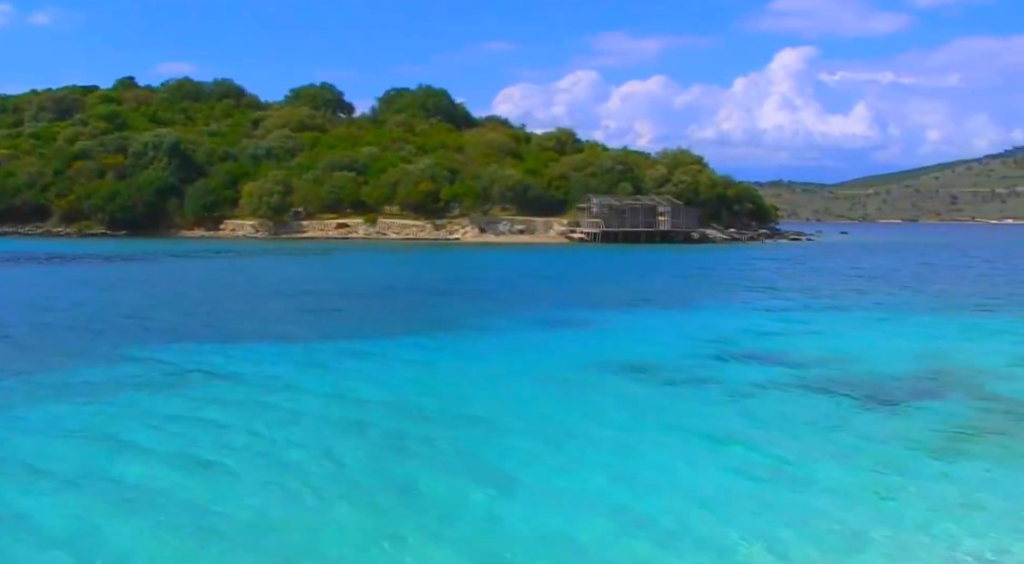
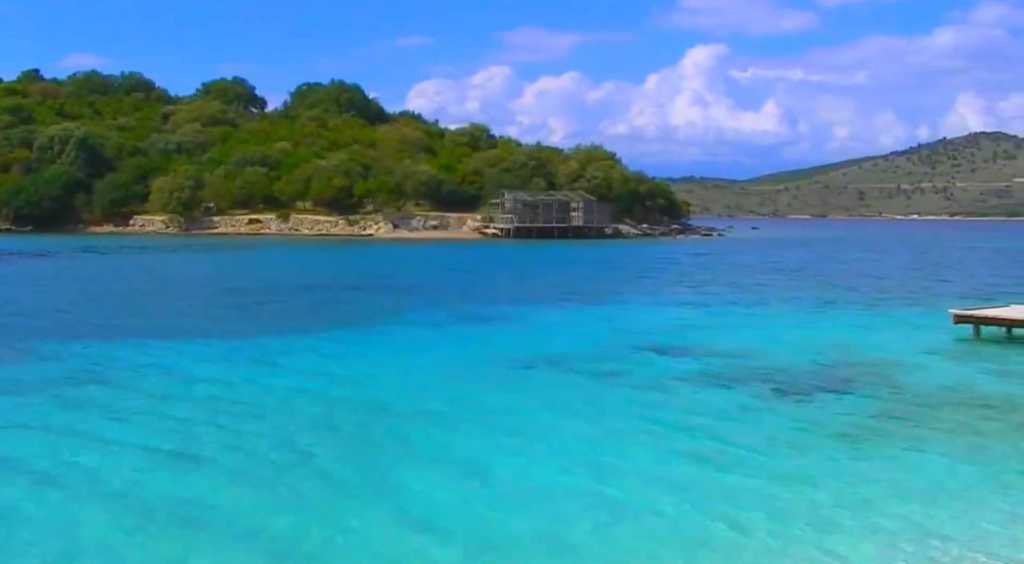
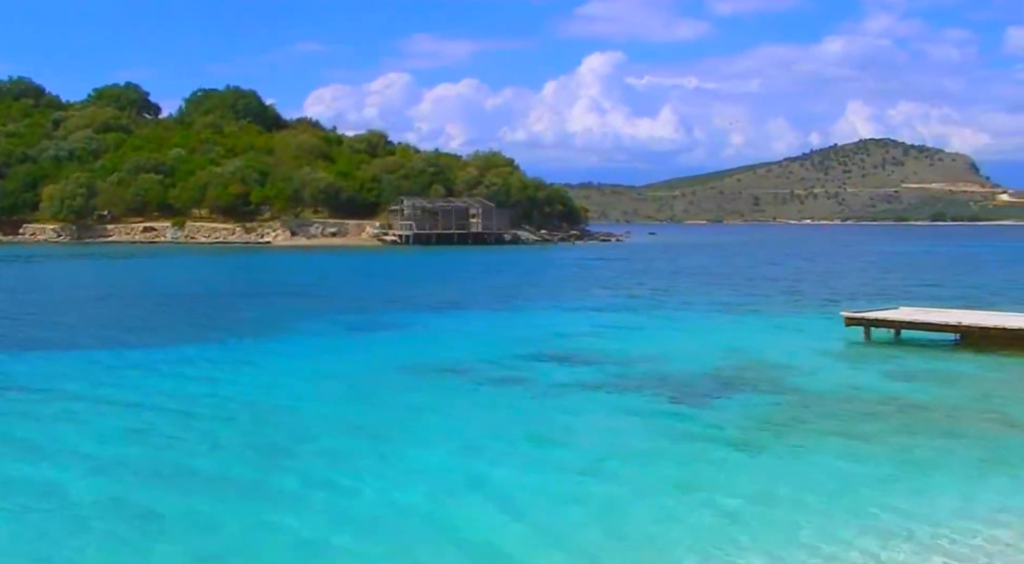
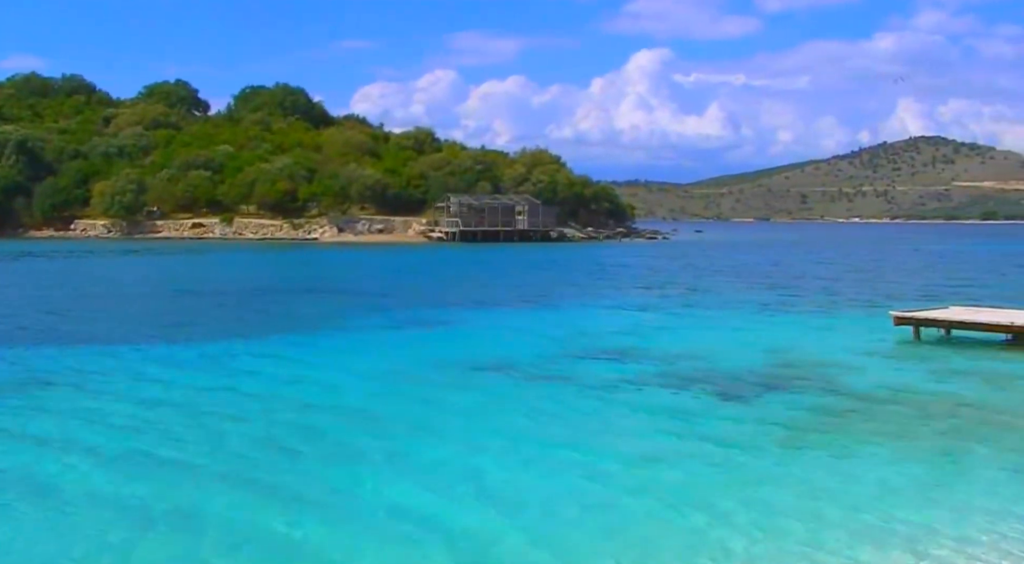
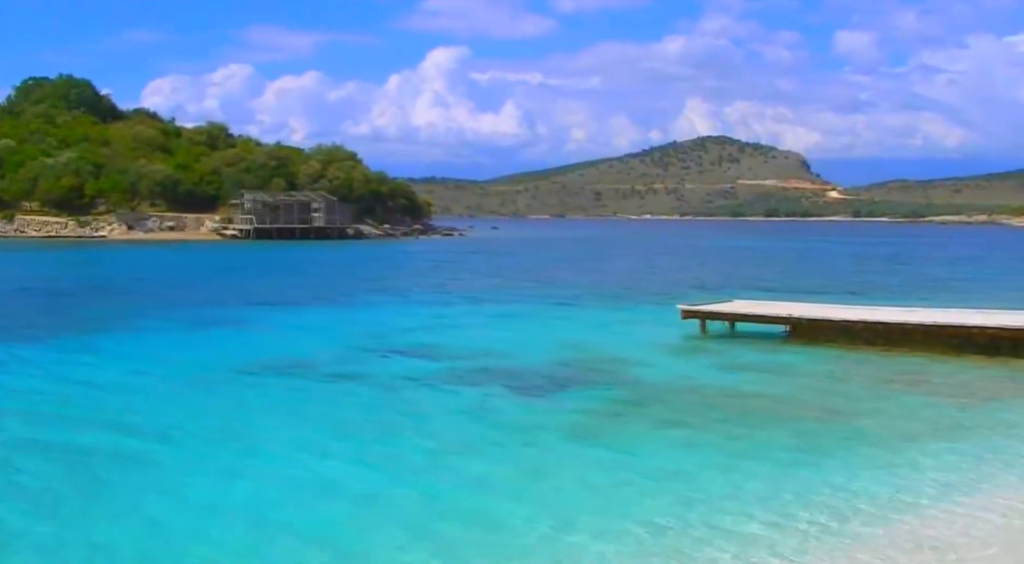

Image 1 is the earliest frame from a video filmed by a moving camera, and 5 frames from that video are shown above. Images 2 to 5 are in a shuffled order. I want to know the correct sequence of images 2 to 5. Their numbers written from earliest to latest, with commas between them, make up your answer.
2, 4, 3, 5
